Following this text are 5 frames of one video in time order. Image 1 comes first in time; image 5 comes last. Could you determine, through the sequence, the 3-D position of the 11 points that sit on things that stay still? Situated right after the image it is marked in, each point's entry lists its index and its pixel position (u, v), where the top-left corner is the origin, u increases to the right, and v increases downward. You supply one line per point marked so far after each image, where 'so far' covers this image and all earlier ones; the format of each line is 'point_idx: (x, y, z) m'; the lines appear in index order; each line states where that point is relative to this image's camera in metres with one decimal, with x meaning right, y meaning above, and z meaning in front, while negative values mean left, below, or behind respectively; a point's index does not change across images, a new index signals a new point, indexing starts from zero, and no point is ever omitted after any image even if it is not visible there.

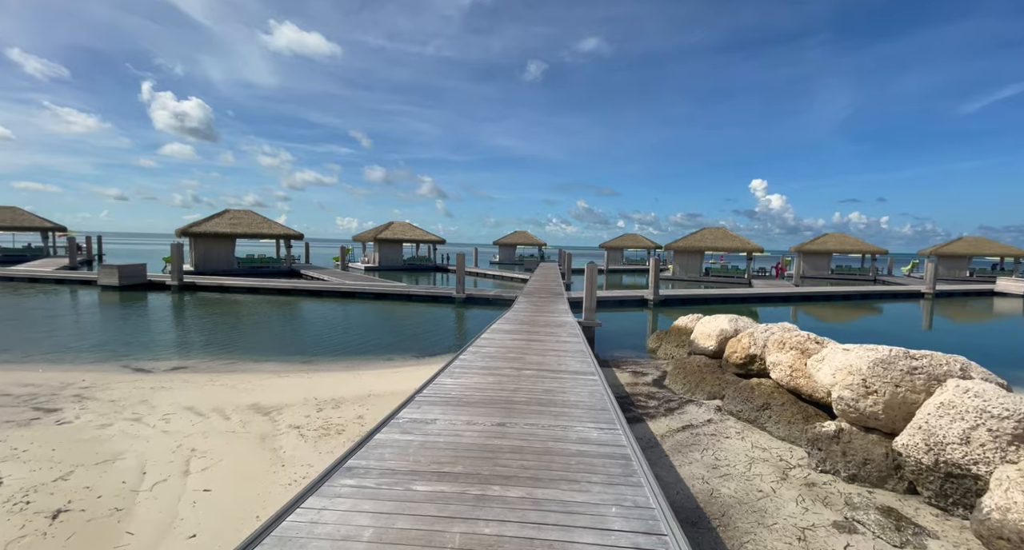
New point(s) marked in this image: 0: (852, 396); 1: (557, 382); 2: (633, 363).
0: (+3.1, -1.1, +4.4) m
1: (+0.5, -1.1, +5.1) m
2: (+2.3, -1.7, +9.3) m
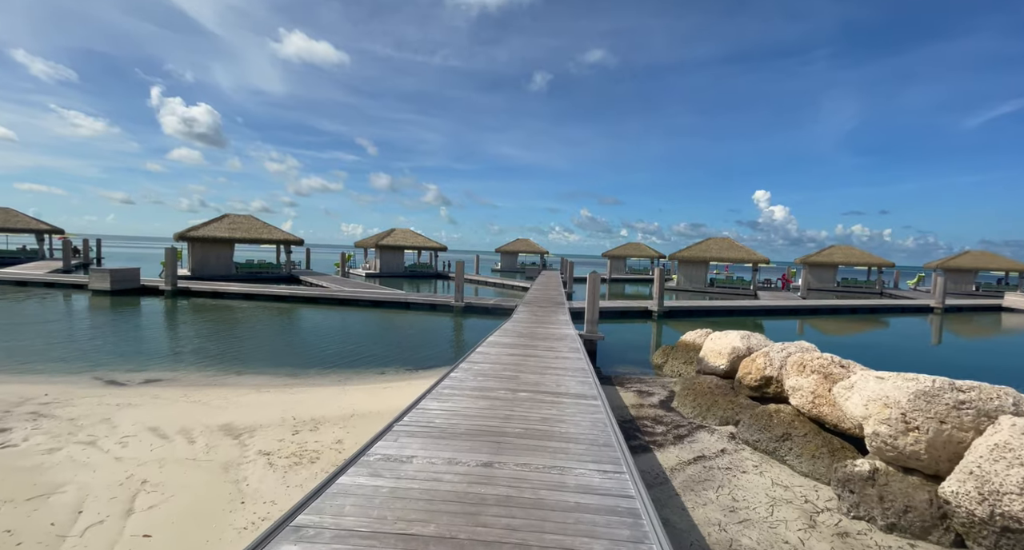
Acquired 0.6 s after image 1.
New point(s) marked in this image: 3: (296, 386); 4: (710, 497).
0: (+3.0, -1.3, +3.9) m
1: (+0.4, -1.3, +4.6) m
2: (+2.3, -1.9, +8.8) m
3: (-3.5, -1.8, +7.7) m
4: (+1.7, -2.0, +4.2) m
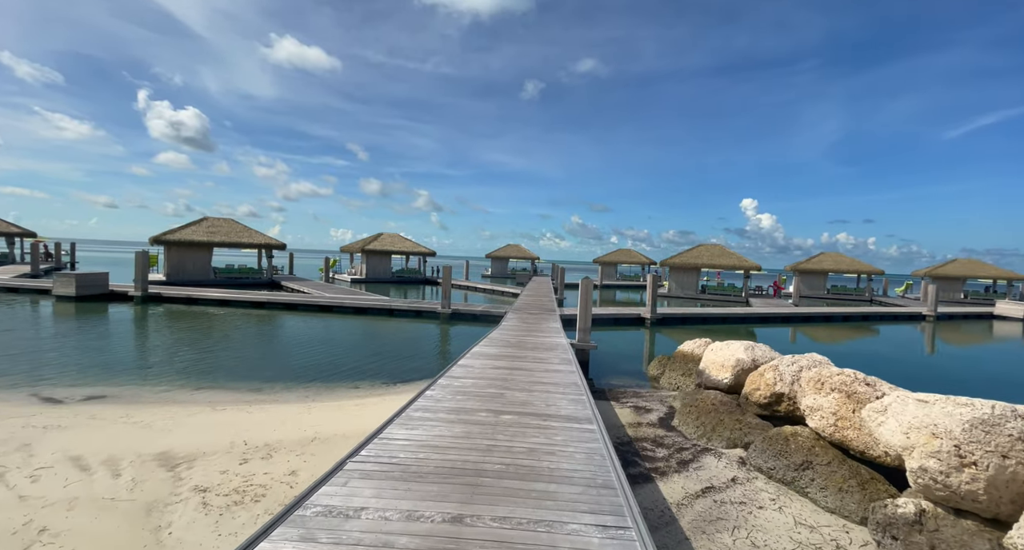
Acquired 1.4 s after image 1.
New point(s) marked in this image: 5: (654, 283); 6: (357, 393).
0: (+2.9, -1.3, +3.3) m
1: (+0.3, -1.3, +3.9) m
2: (+2.0, -2.0, +8.1) m
3: (-3.7, -1.8, +6.9) m
4: (+1.6, -2.0, +3.6) m
5: (+5.6, -0.3, +19.1) m
6: (-2.6, -1.9, +8.0) m
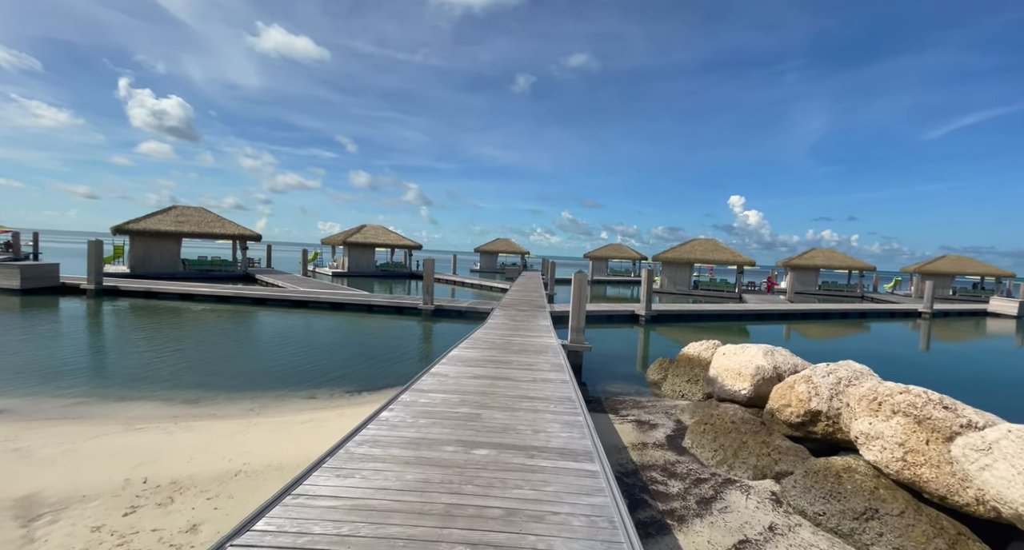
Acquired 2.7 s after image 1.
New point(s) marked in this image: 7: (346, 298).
0: (+2.7, -1.3, +2.3) m
1: (+0.1, -1.2, +2.9) m
2: (+1.8, -1.9, +7.1) m
3: (-3.9, -1.7, +5.8) m
4: (+1.4, -1.9, +2.6) m
5: (+5.1, -0.1, +18.1) m
6: (-2.8, -1.8, +6.8) m
7: (-6.7, -0.9, +19.5) m
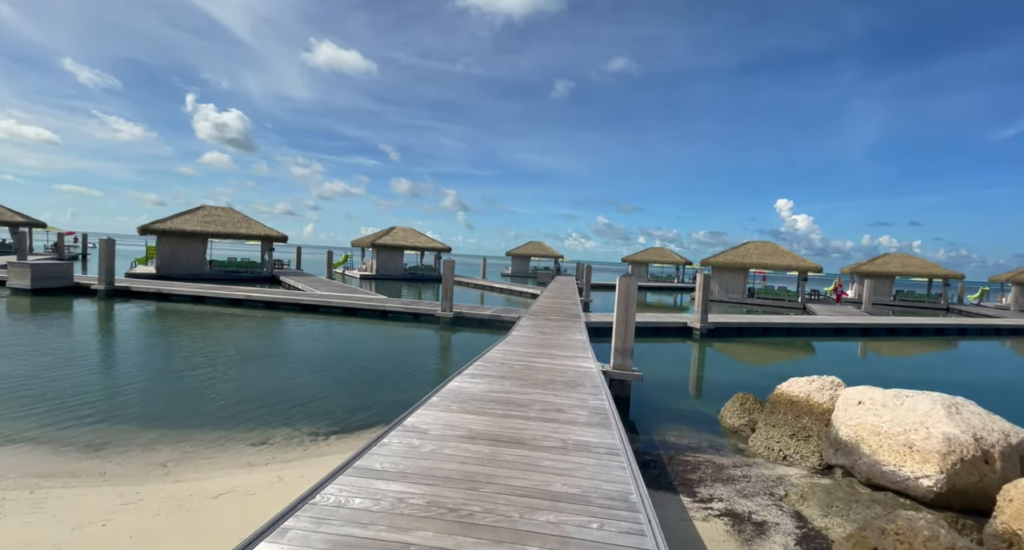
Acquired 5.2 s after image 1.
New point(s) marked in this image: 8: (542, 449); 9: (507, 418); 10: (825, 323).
0: (+2.6, -1.3, -0.2) m
1: (0.0, -1.2, +0.7) m
2: (+2.0, -1.9, +4.8) m
3: (-3.8, -1.7, +3.9) m
4: (+1.3, -1.9, +0.2) m
5: (+6.1, -0.3, +15.5) m
6: (-2.6, -1.8, +4.8) m
7: (-5.5, -1.0, +17.7) m
8: (+0.2, -1.3, +3.5) m
9: (0.0, -1.3, +4.3) m
10: (+12.0, -1.8, +18.6) m
